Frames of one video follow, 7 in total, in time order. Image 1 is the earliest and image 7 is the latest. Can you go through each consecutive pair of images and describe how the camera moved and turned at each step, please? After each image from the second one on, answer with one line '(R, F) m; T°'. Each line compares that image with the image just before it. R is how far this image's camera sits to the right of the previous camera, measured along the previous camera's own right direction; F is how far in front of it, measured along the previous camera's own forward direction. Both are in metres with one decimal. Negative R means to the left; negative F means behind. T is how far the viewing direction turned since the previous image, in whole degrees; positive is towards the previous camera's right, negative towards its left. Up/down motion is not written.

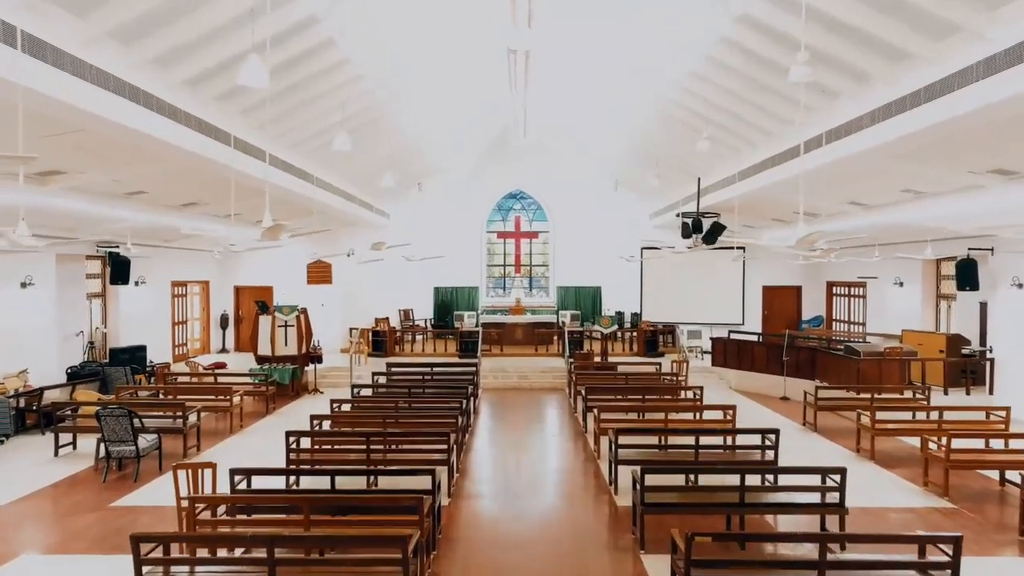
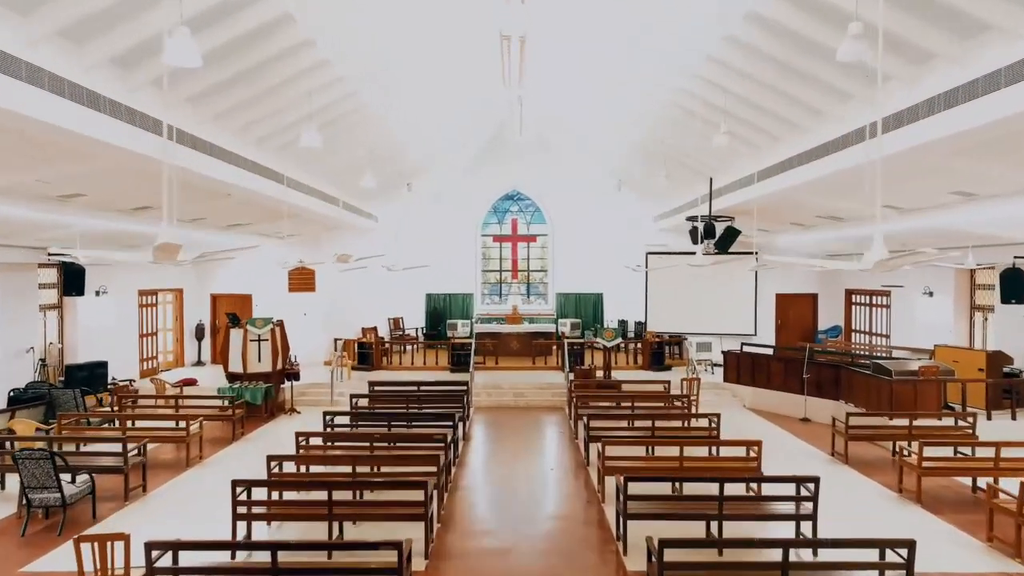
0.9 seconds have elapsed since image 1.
(+0.1, +1.1) m; 0°
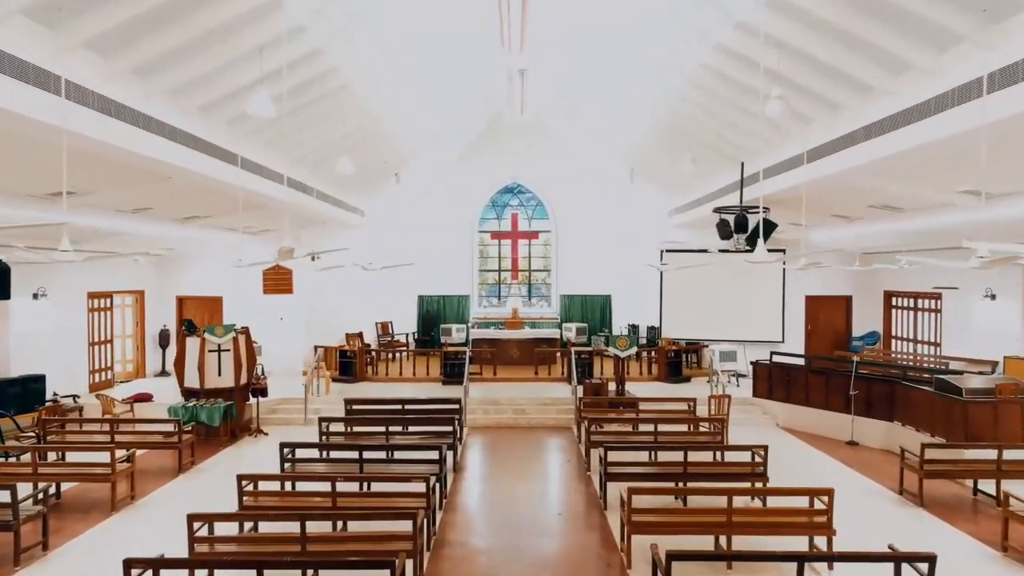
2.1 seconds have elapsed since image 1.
(0.0, +1.5) m; 0°
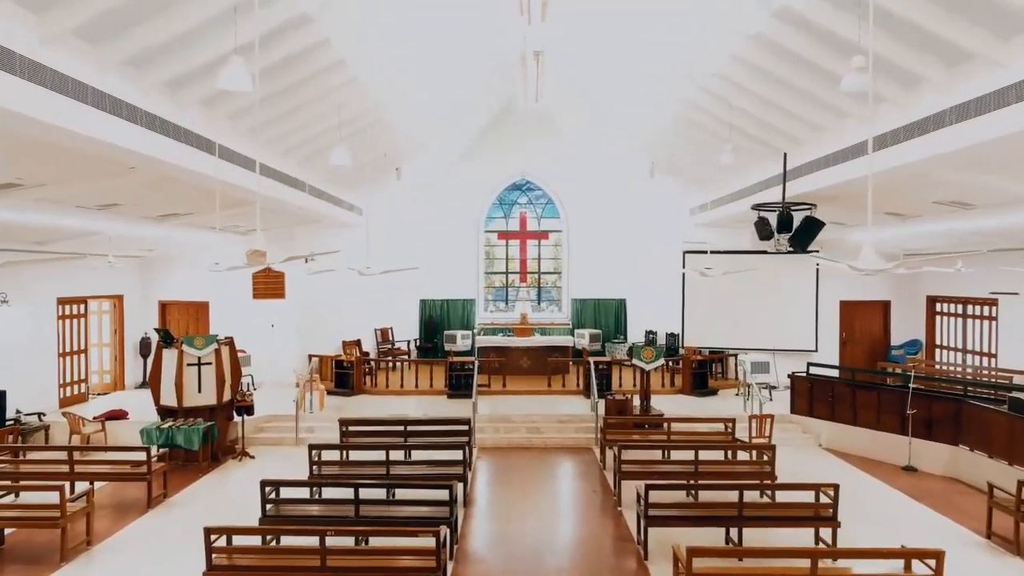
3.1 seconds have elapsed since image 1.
(-0.2, +1.1) m; 0°
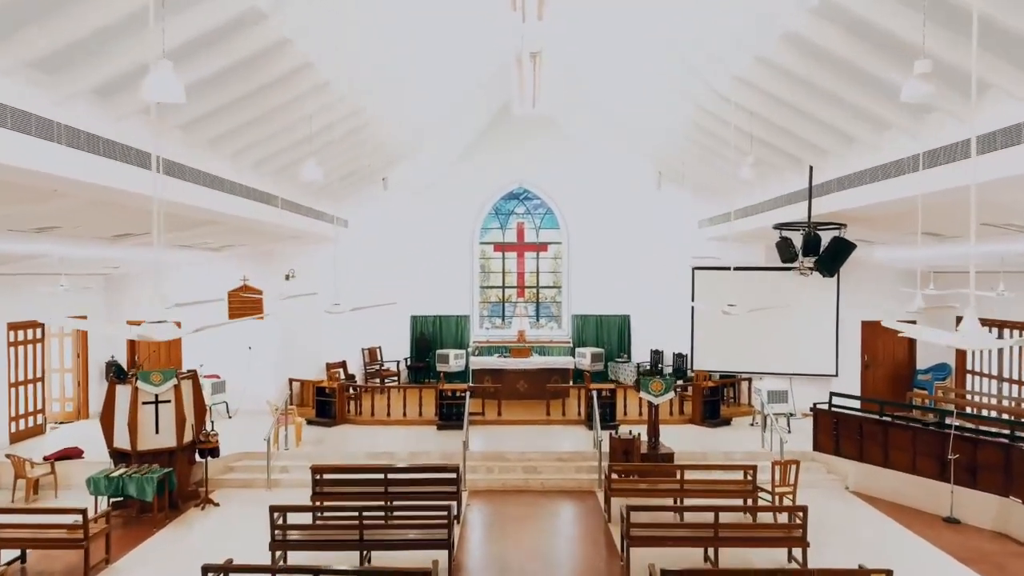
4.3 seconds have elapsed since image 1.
(+0.1, +0.9) m; 0°
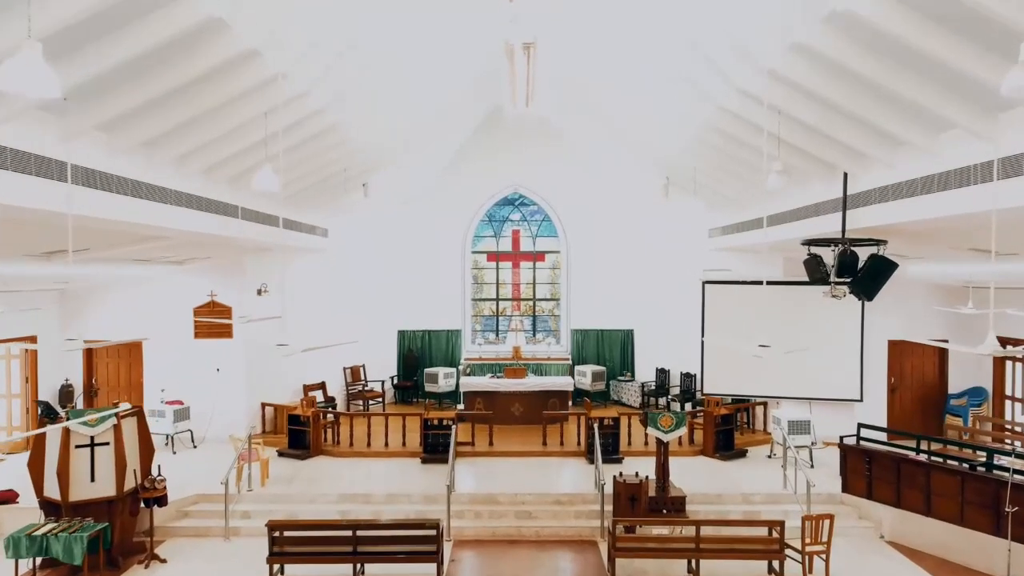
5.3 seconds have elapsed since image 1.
(+0.1, +1.0) m; 0°
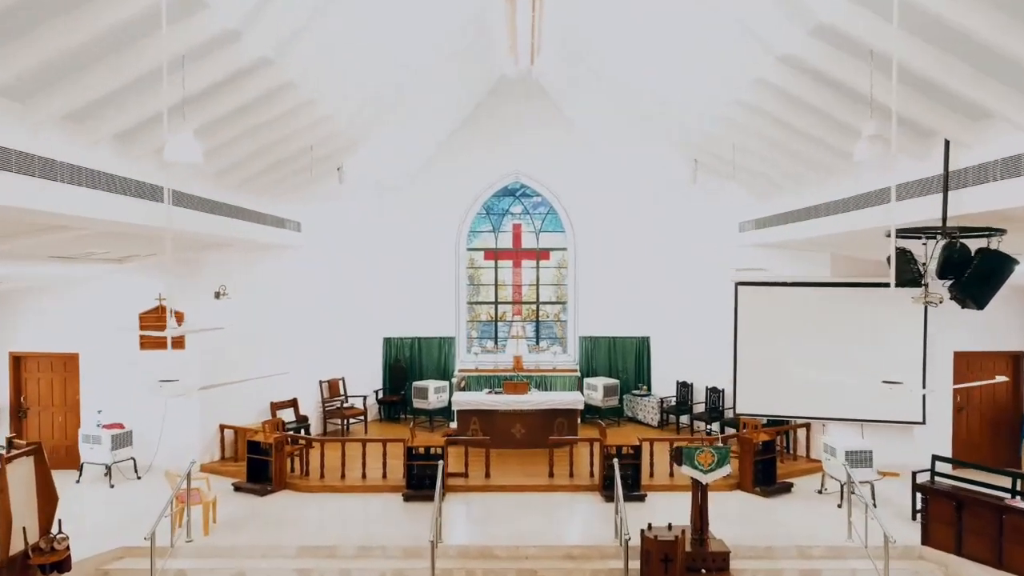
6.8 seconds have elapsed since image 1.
(0.0, +1.6) m; 0°
